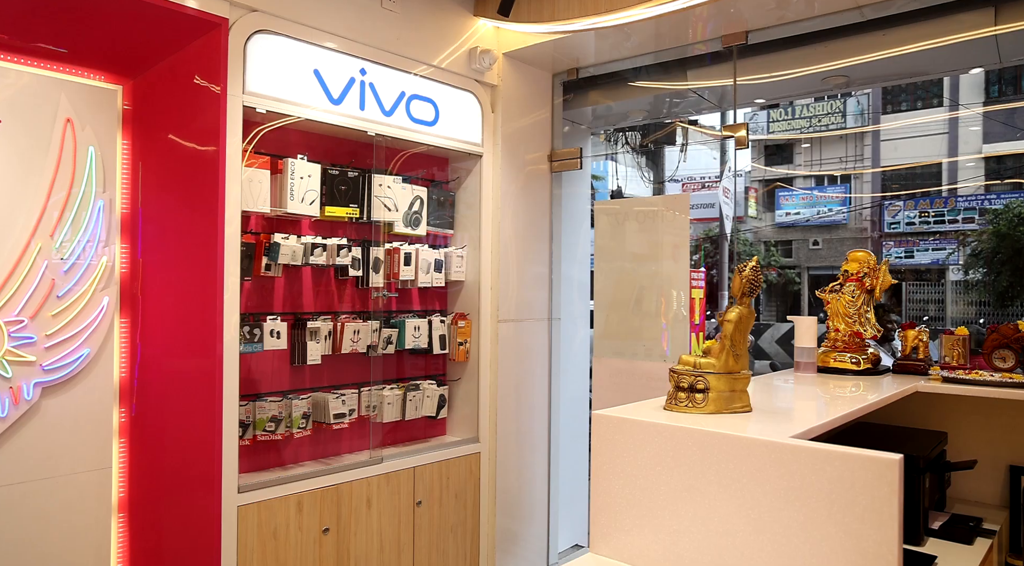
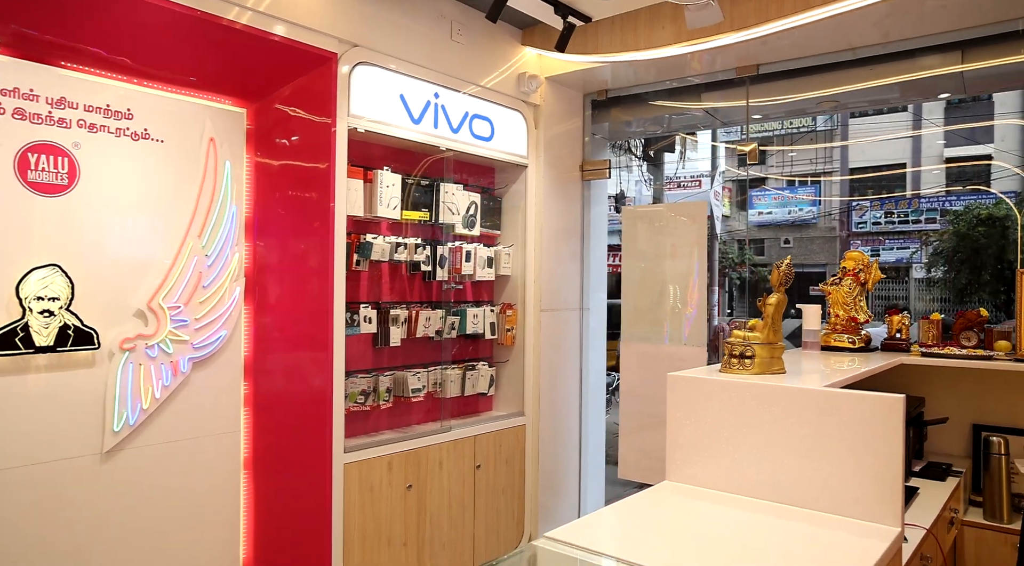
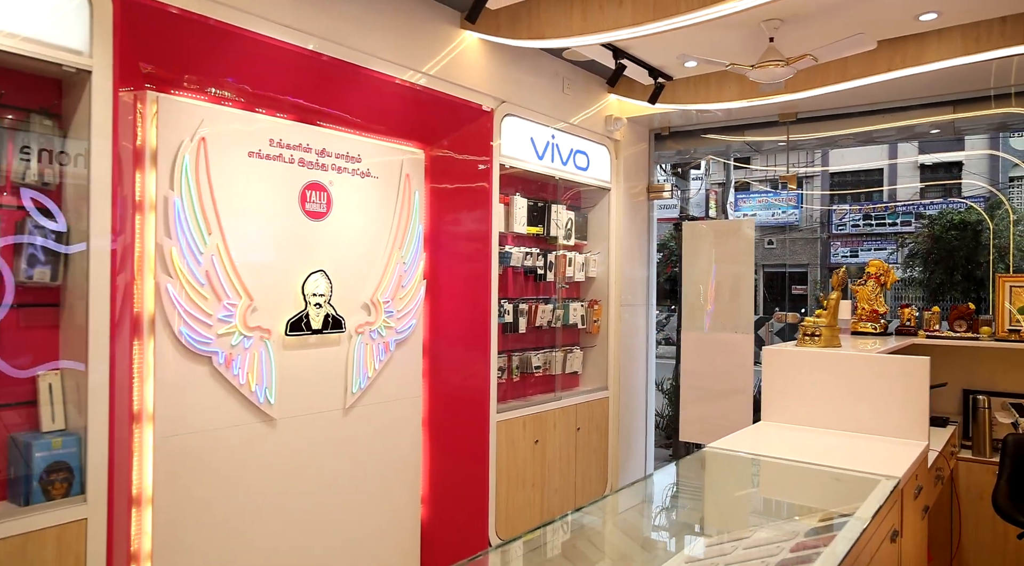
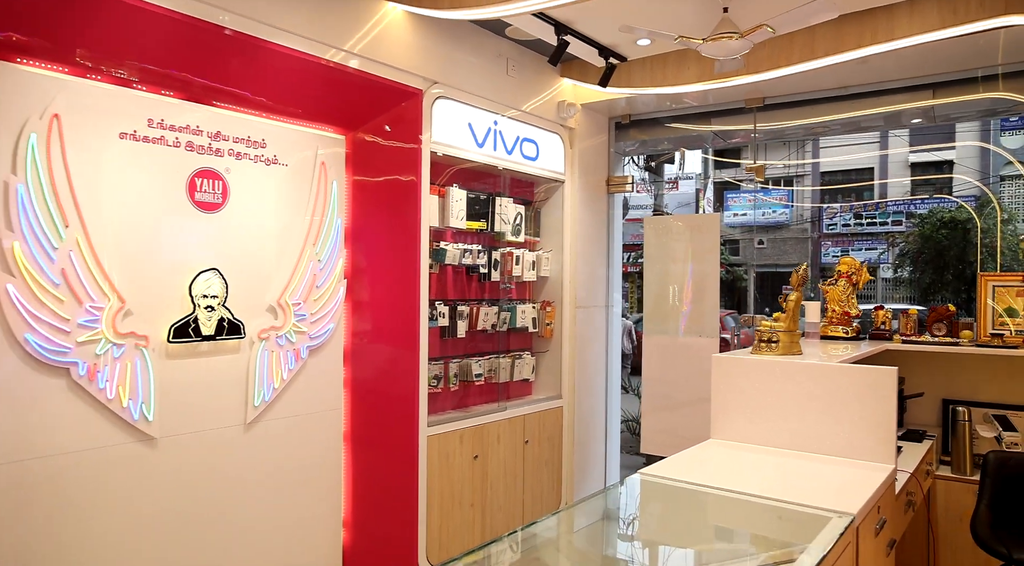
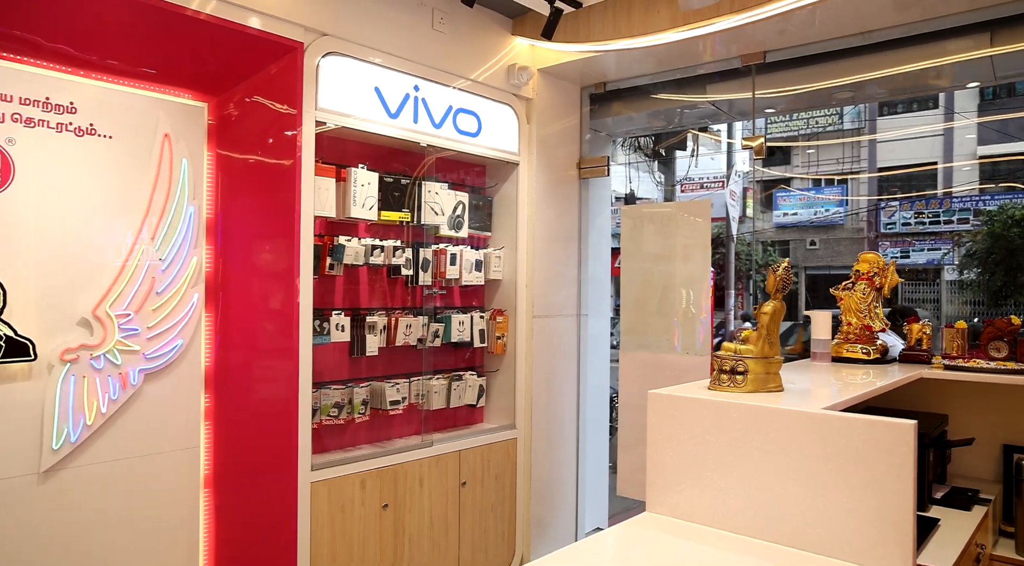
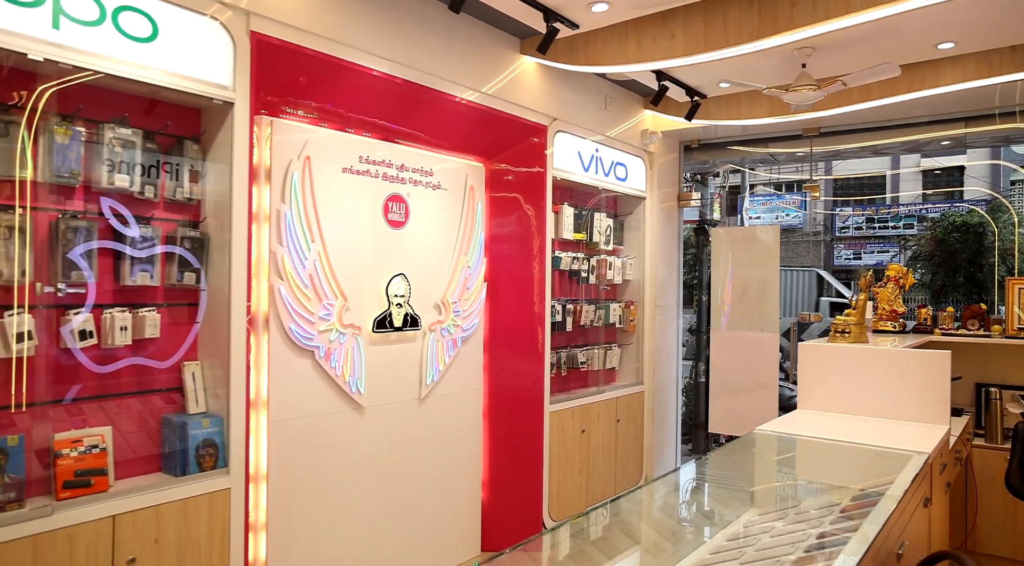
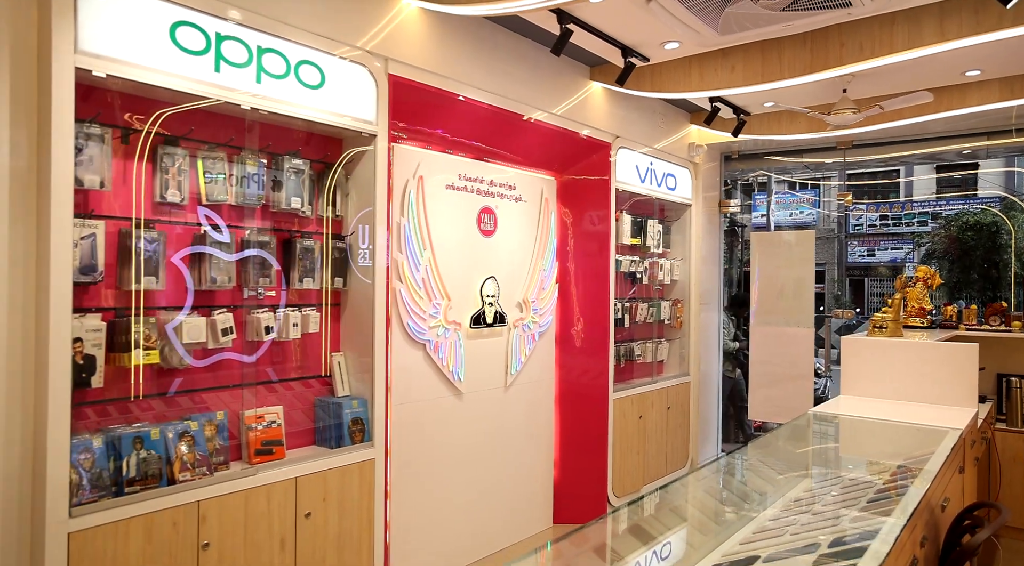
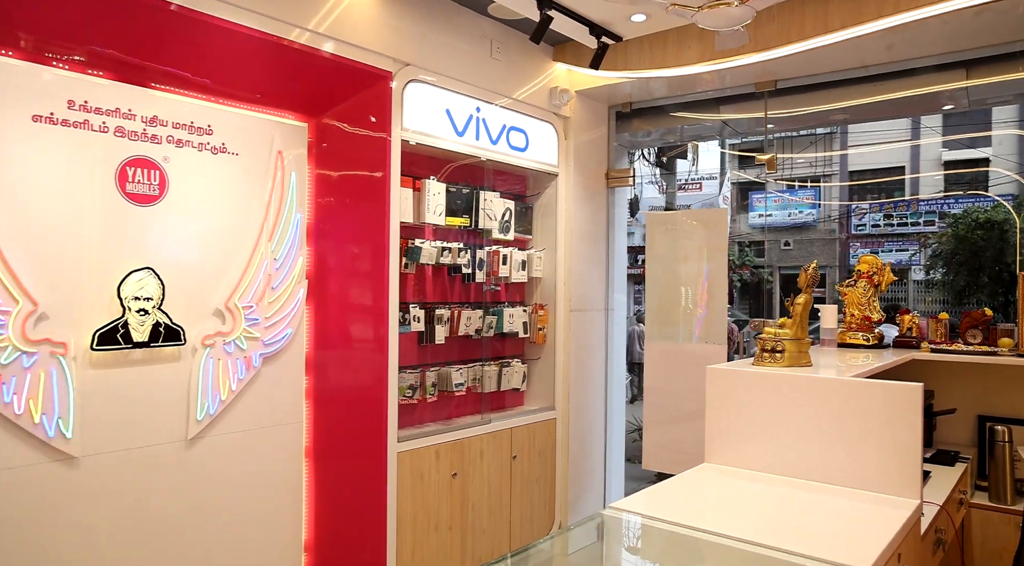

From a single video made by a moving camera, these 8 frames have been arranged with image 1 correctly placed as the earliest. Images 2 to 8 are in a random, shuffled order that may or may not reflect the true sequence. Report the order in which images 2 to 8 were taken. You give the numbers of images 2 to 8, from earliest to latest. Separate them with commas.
5, 2, 8, 4, 3, 6, 7
